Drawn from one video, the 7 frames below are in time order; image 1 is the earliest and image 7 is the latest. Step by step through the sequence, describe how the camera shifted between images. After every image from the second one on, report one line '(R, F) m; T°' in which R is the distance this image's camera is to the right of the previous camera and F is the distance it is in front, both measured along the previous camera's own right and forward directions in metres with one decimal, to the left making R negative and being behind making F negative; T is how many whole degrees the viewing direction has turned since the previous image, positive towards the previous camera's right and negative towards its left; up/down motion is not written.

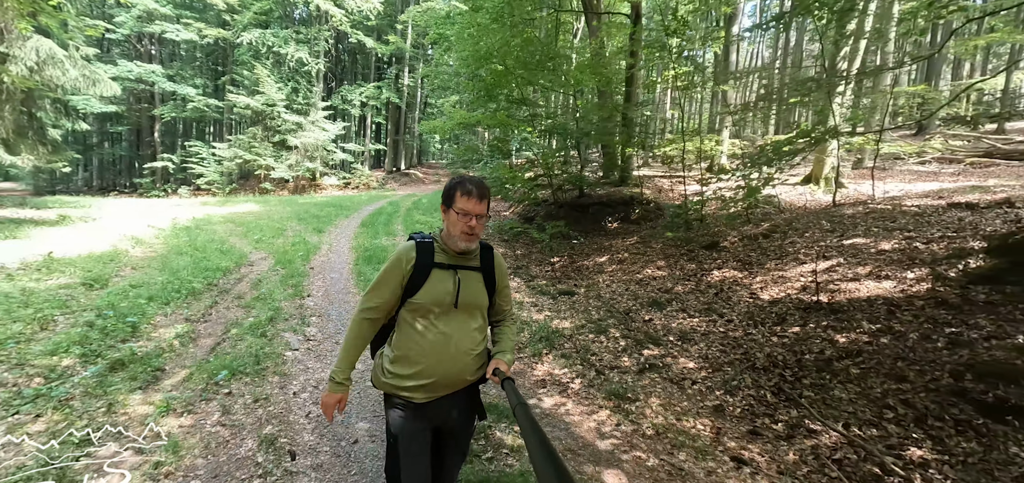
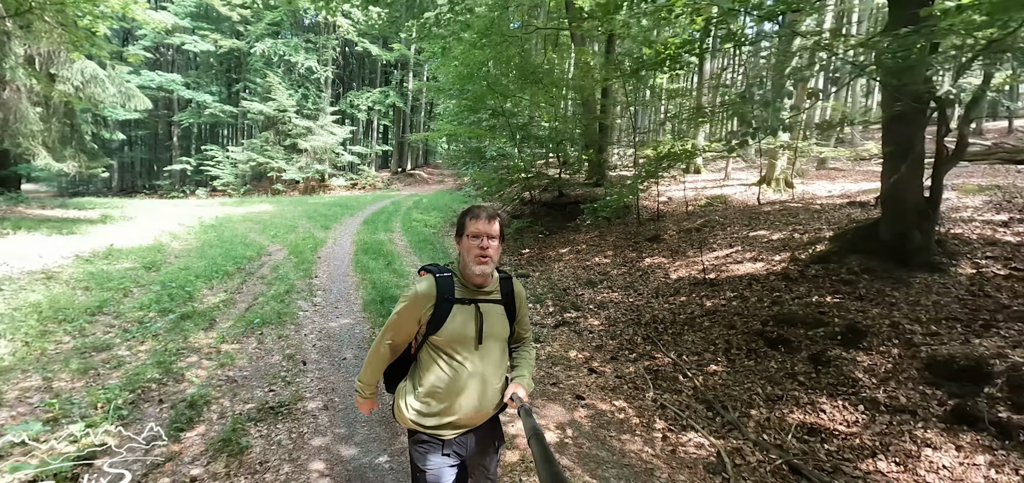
(+0.9, -1.9) m; -1°
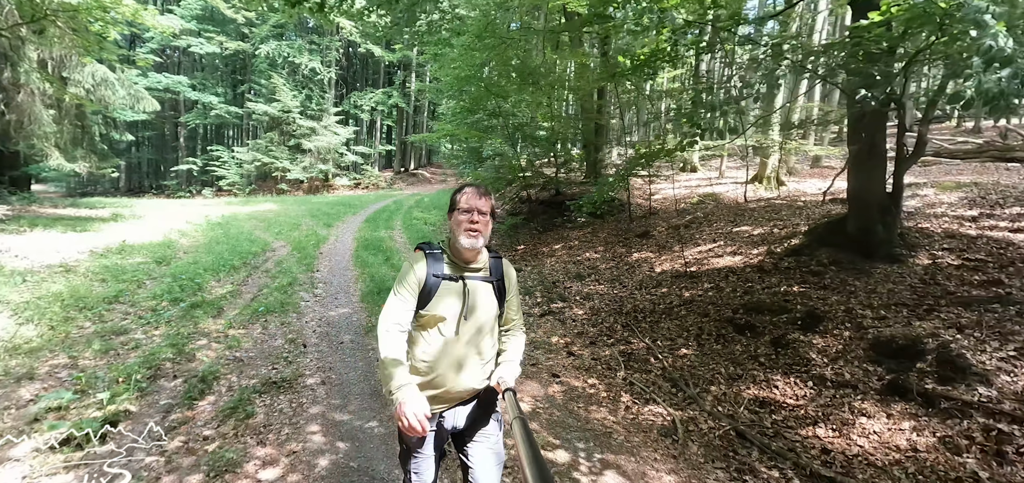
(+0.2, -0.4) m; 0°
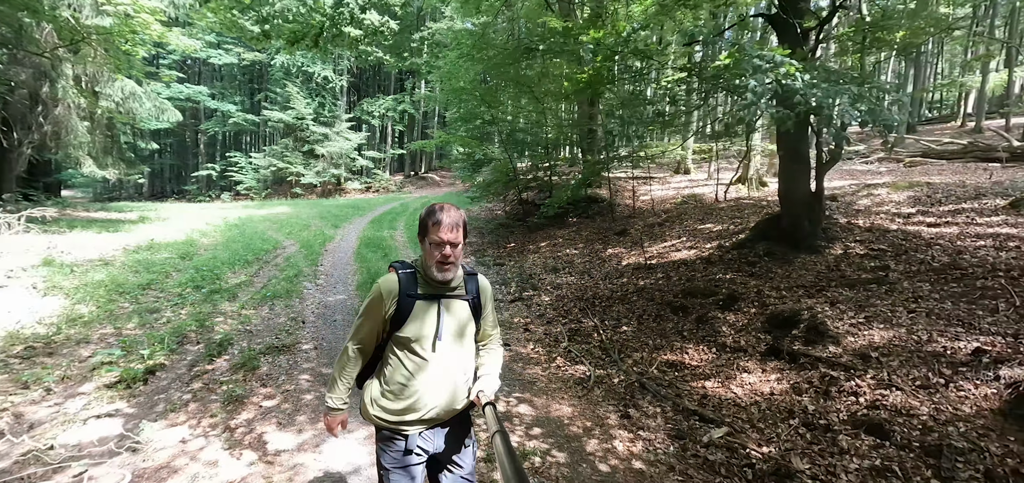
(+0.7, -1.1) m; -2°
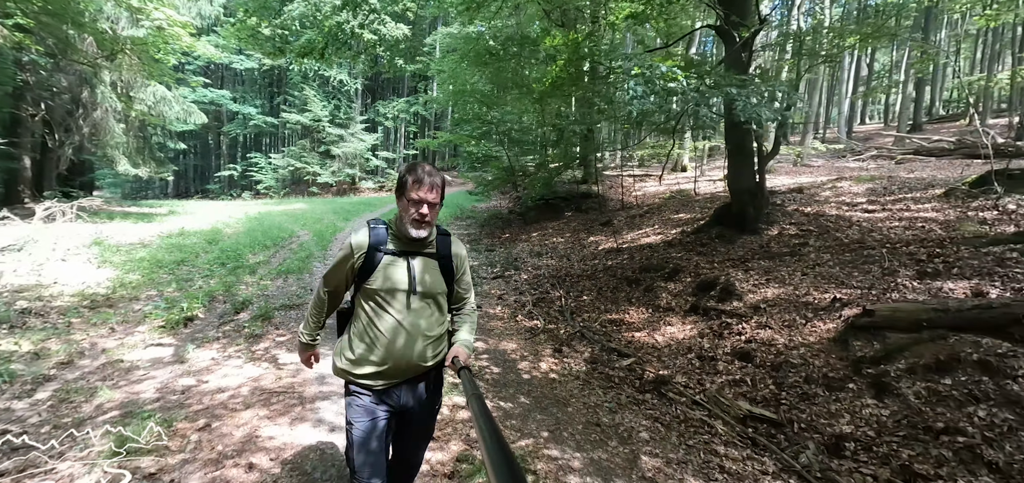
(+0.7, -1.2) m; -2°
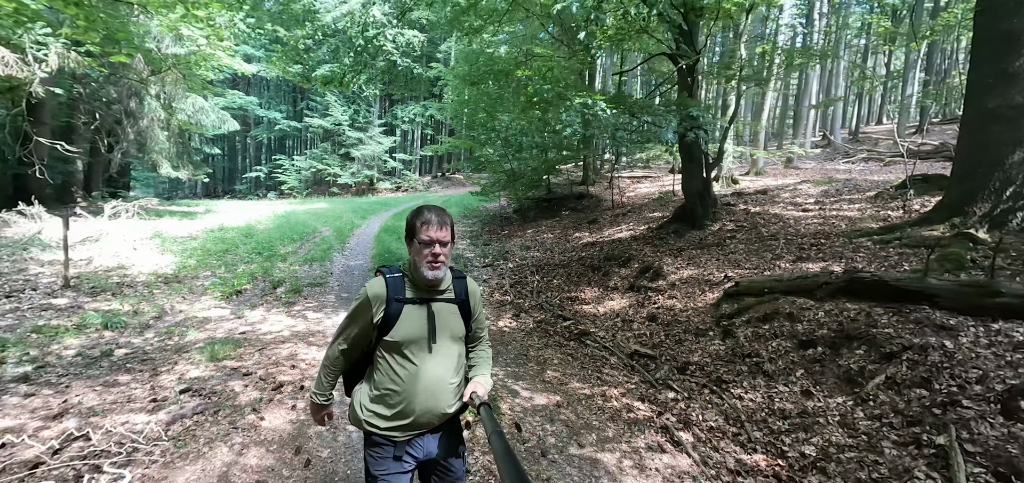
(+0.7, -1.7) m; -2°
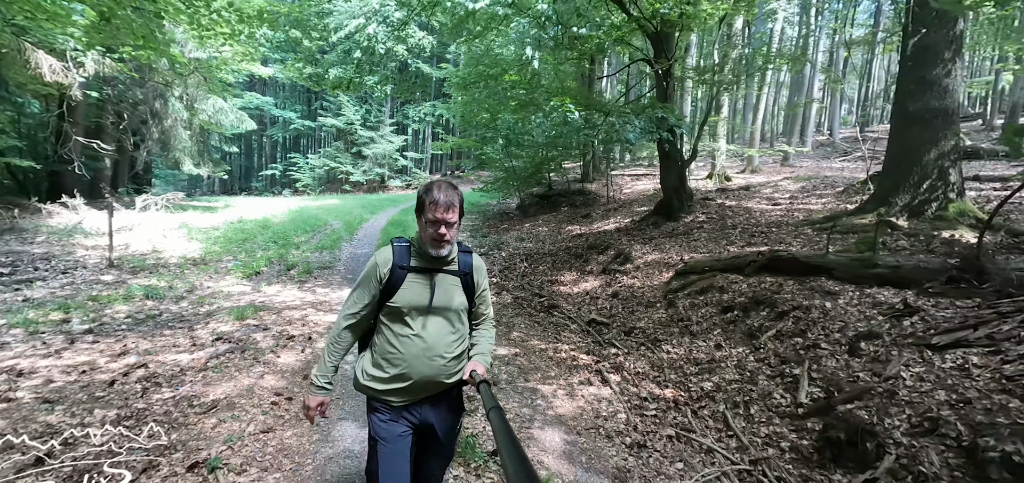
(+0.5, -1.0) m; -1°
